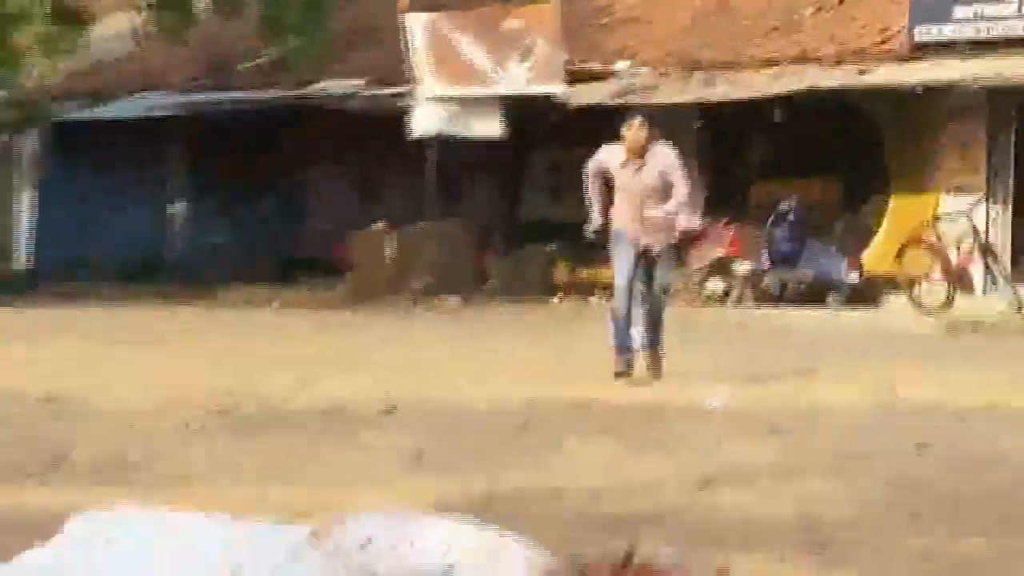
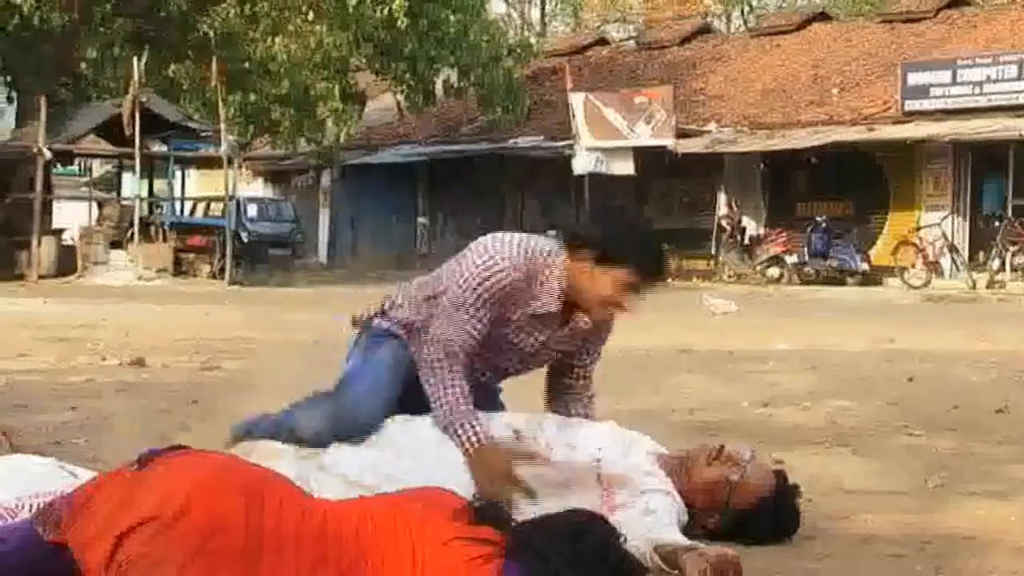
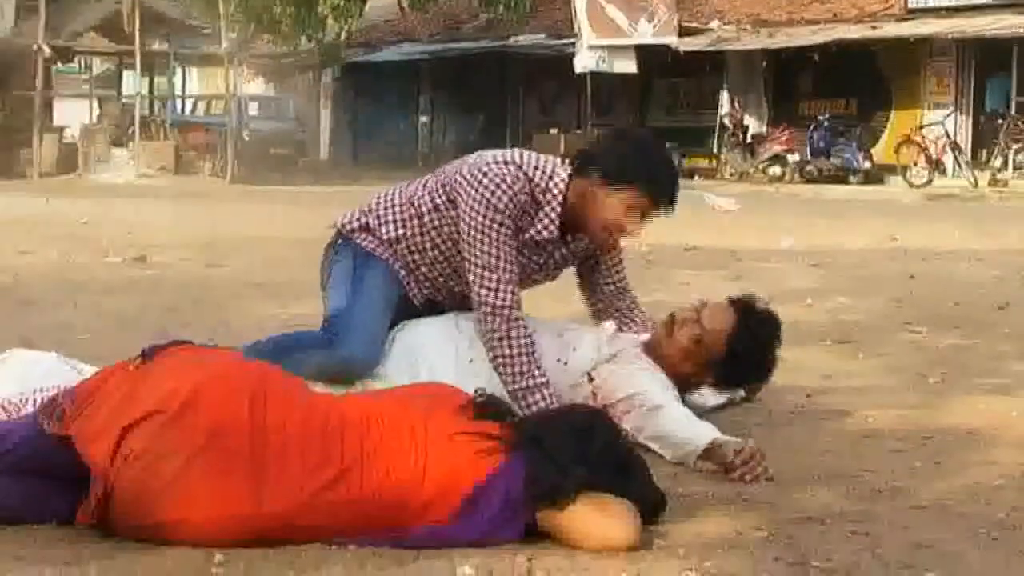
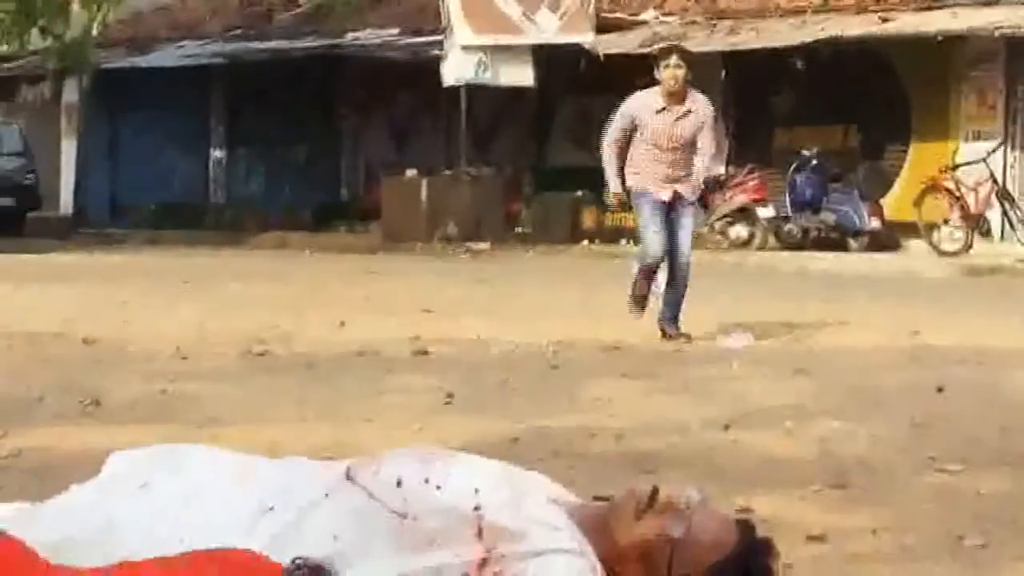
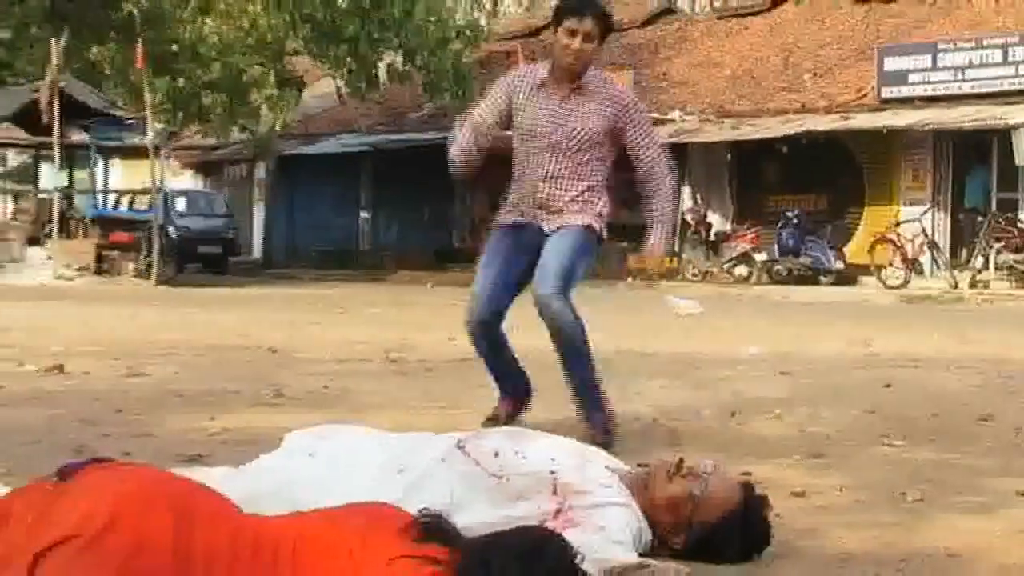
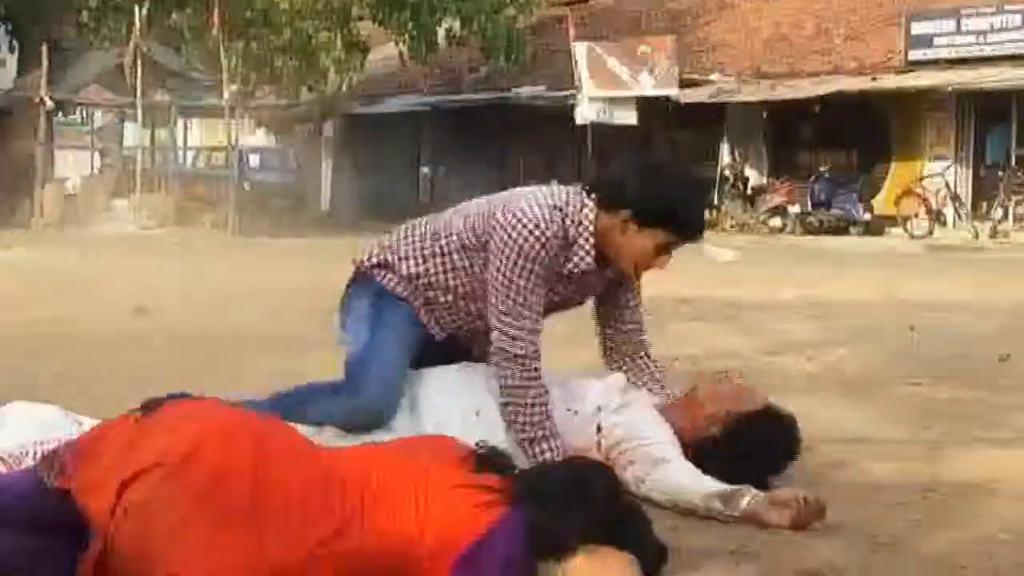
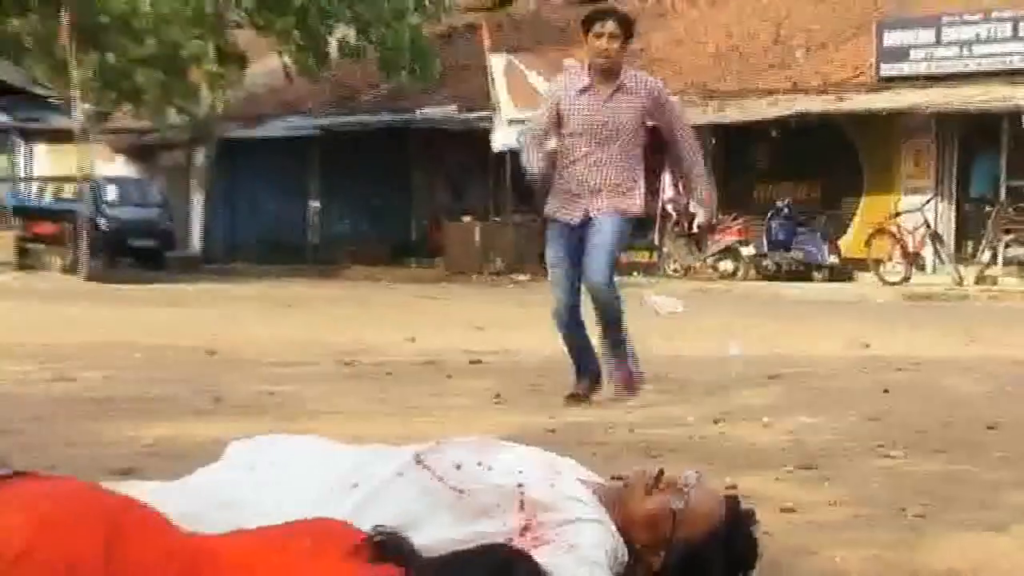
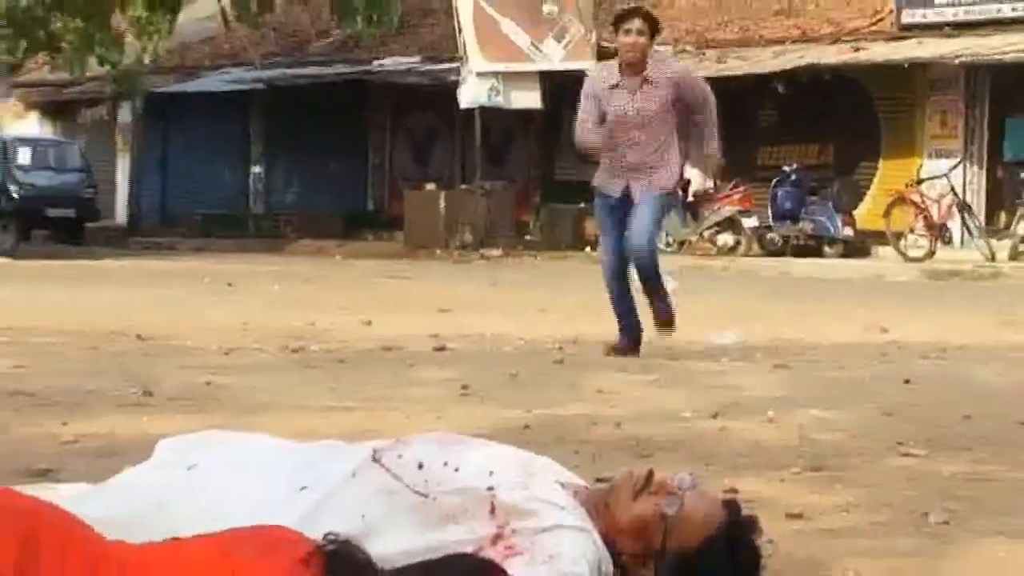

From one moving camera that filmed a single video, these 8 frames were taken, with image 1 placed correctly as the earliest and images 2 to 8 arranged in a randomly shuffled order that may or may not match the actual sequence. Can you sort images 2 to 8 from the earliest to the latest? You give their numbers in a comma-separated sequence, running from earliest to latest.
4, 8, 7, 5, 2, 6, 3
